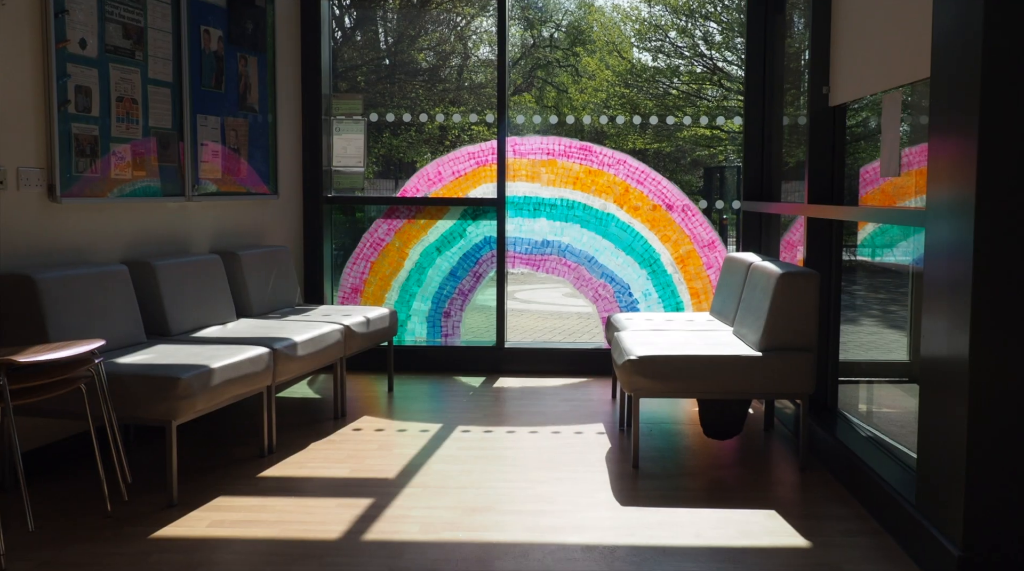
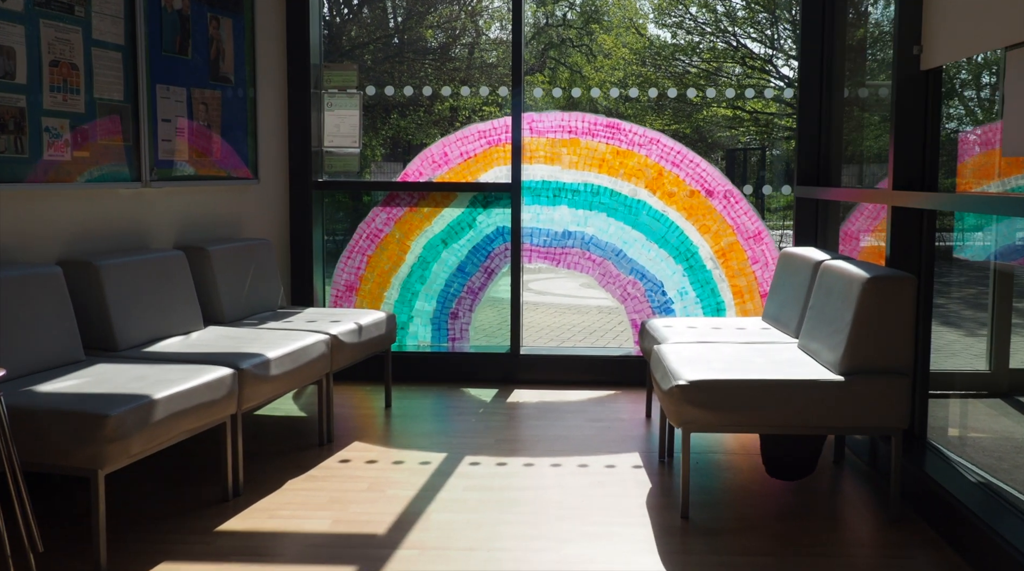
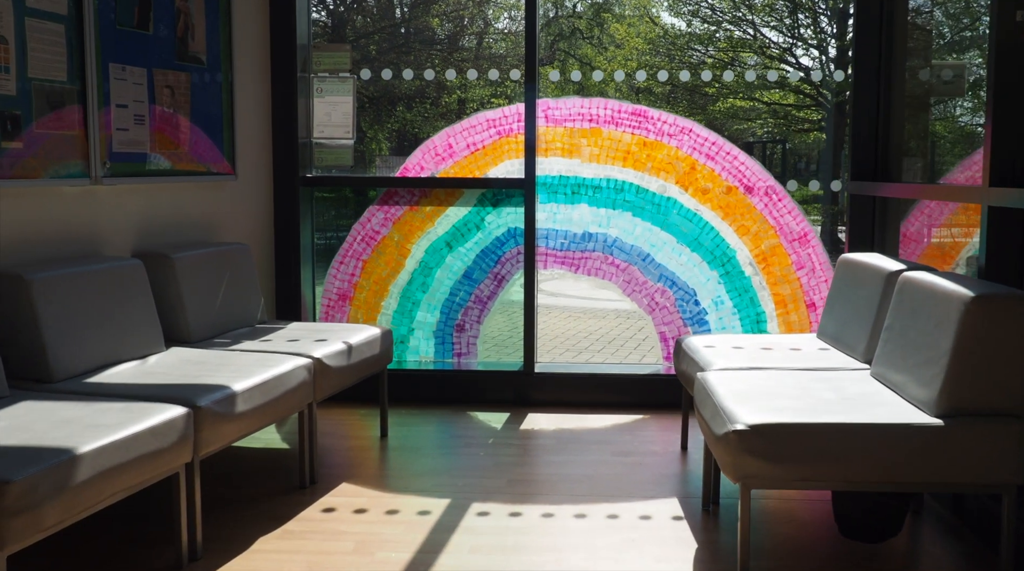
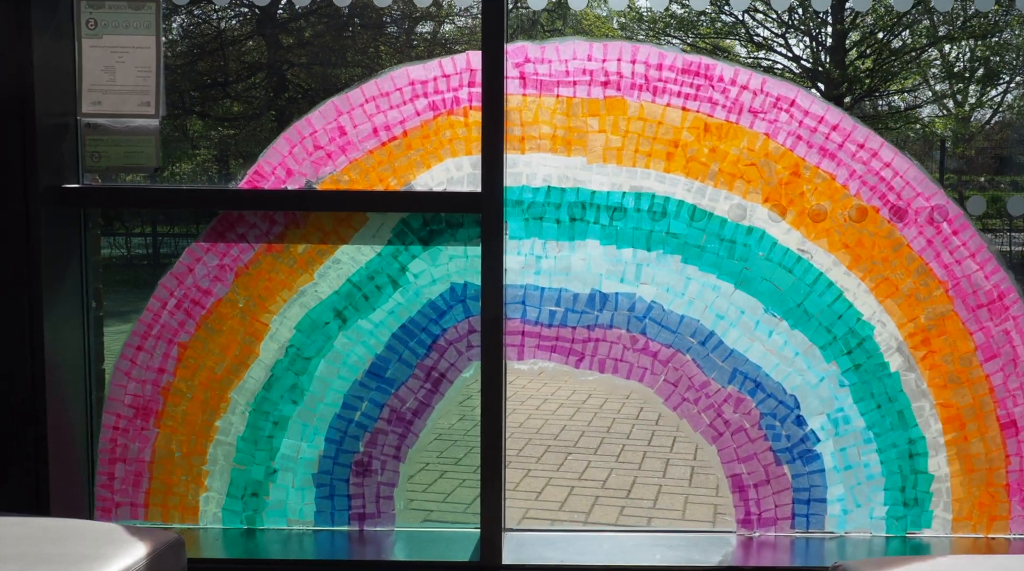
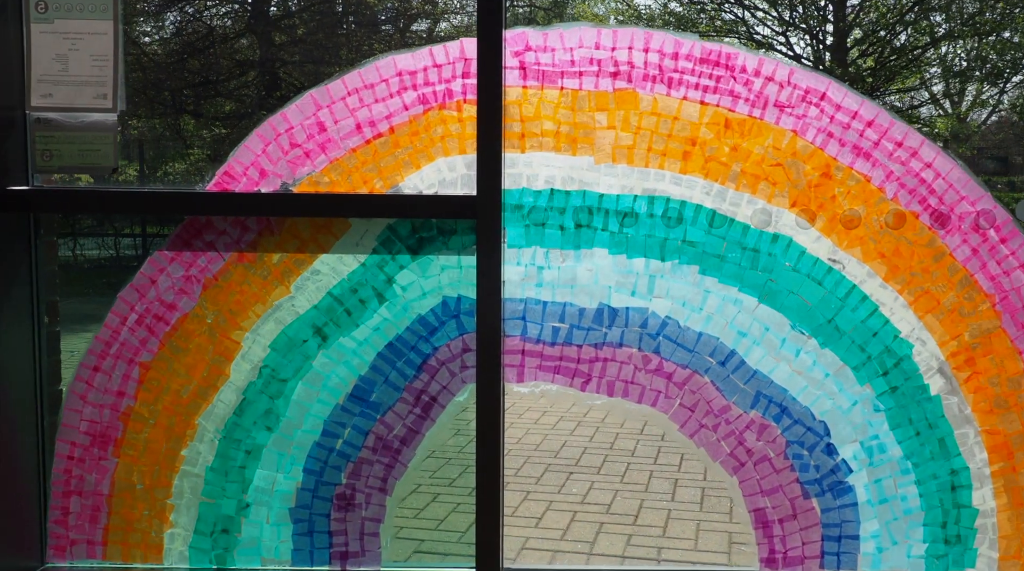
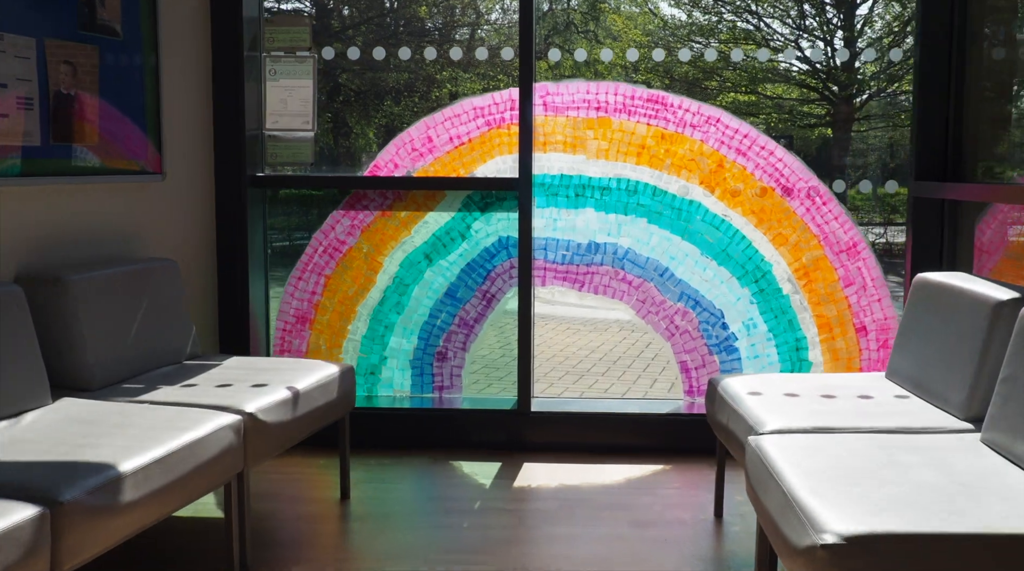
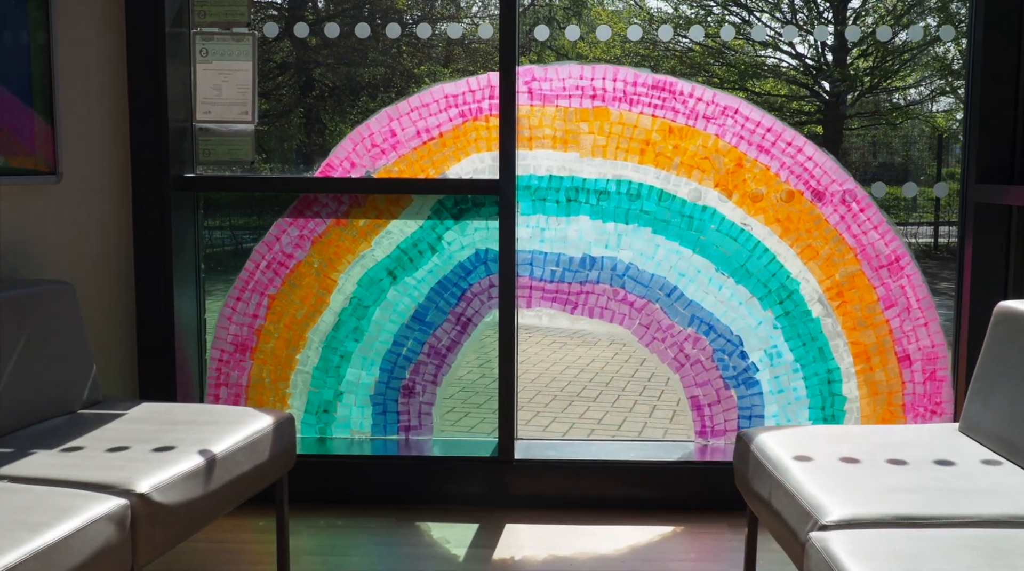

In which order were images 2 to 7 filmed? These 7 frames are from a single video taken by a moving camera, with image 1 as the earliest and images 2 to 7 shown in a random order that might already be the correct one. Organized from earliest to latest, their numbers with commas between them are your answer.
2, 3, 6, 7, 4, 5
